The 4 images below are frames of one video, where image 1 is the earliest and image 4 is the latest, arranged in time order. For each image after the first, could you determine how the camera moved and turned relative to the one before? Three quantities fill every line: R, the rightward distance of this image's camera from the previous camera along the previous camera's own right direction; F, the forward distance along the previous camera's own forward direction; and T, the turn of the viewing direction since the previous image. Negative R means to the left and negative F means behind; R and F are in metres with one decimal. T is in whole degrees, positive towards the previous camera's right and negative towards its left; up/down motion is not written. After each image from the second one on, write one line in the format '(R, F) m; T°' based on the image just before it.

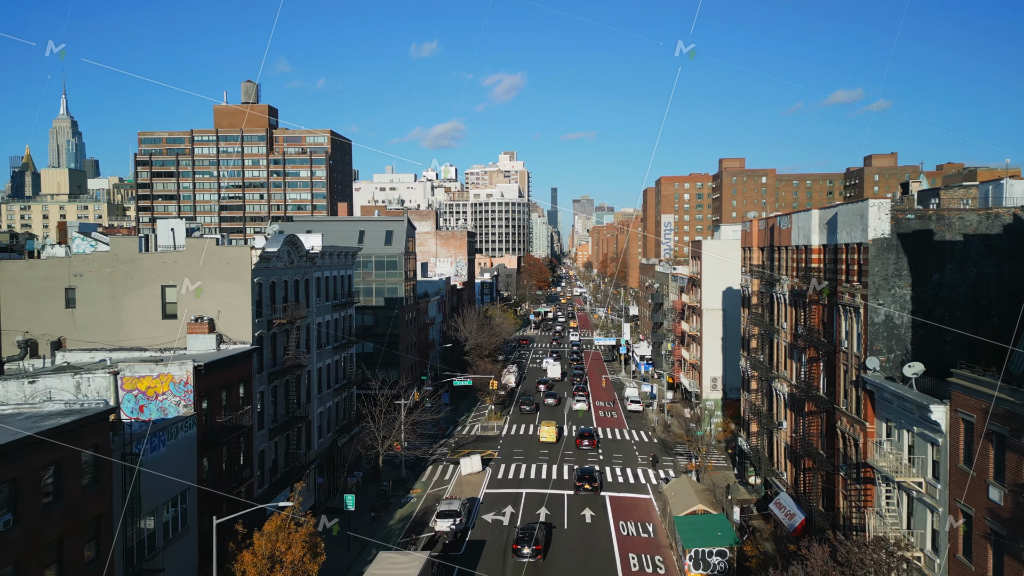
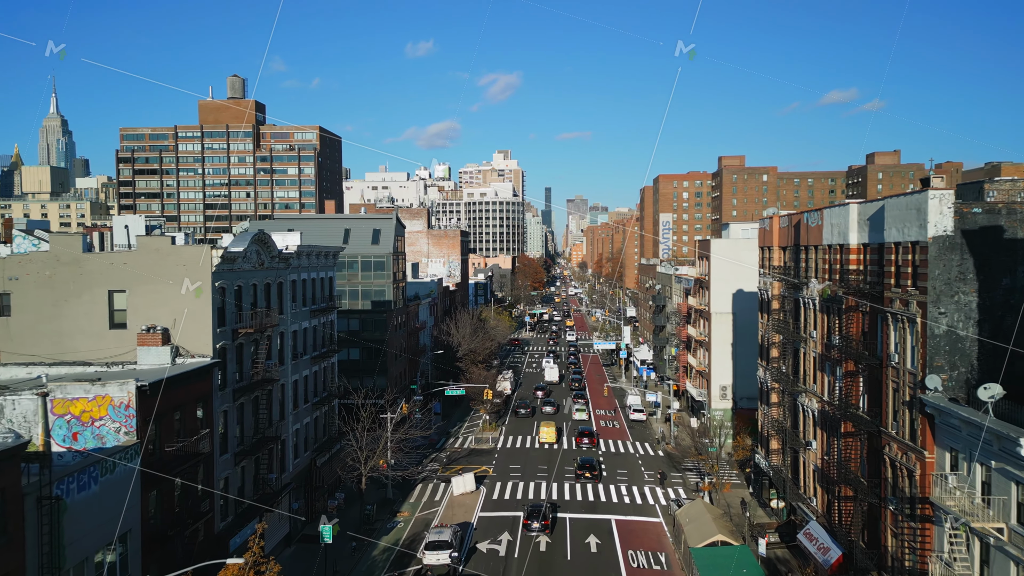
(-0.2, +3.9) m; 0°
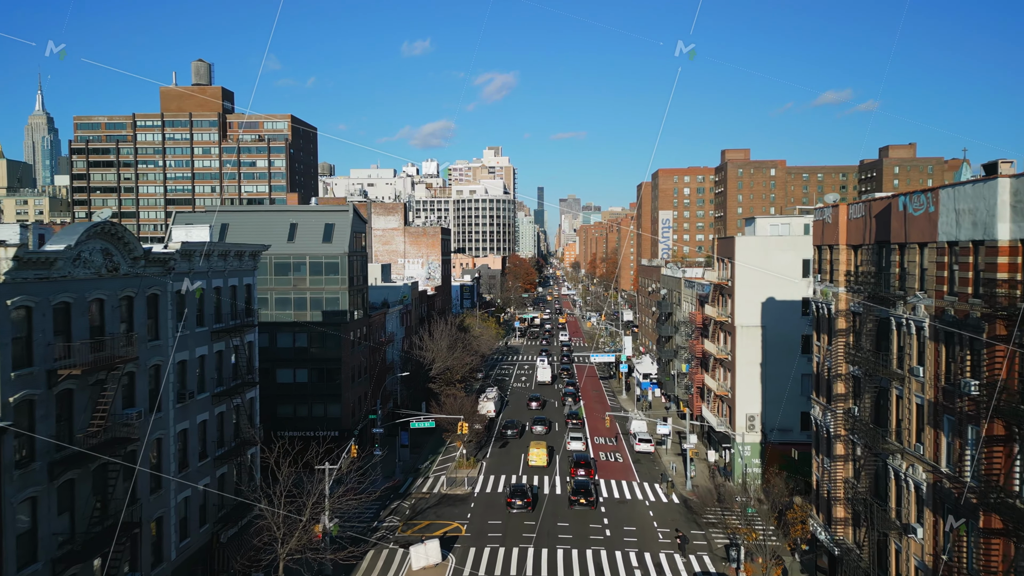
(+0.7, +10.0) m; +1°
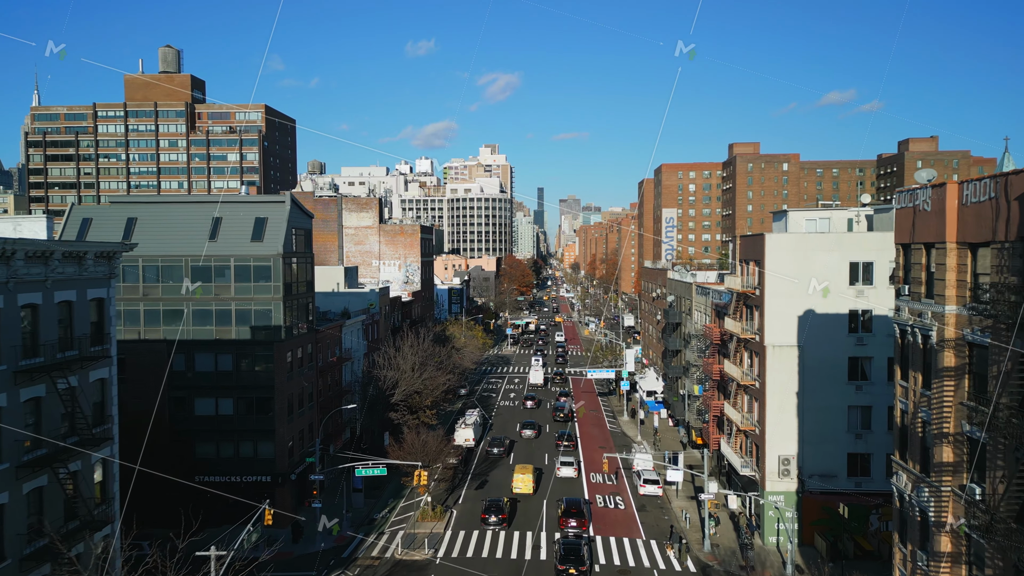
(+1.3, +9.0) m; 0°
